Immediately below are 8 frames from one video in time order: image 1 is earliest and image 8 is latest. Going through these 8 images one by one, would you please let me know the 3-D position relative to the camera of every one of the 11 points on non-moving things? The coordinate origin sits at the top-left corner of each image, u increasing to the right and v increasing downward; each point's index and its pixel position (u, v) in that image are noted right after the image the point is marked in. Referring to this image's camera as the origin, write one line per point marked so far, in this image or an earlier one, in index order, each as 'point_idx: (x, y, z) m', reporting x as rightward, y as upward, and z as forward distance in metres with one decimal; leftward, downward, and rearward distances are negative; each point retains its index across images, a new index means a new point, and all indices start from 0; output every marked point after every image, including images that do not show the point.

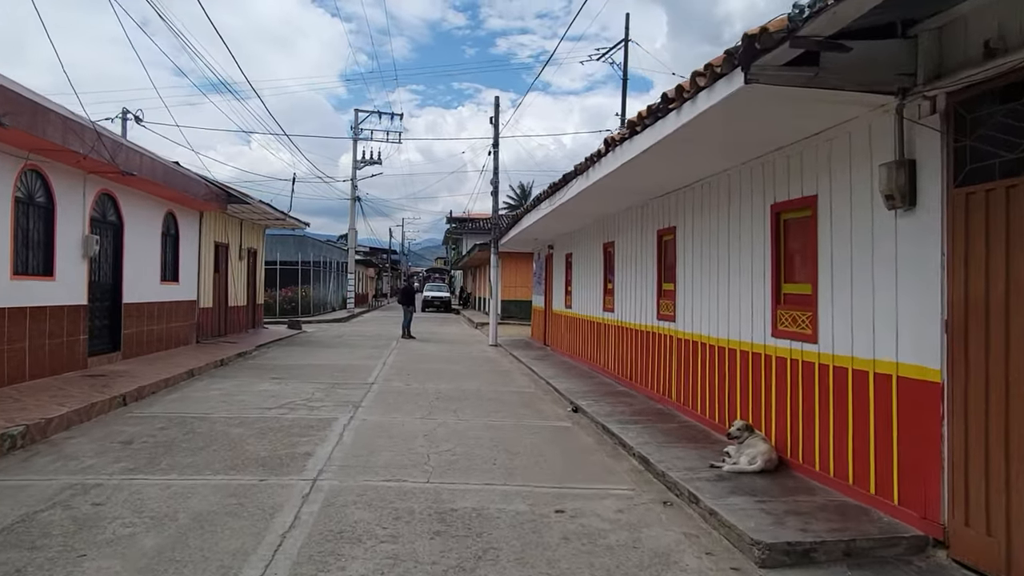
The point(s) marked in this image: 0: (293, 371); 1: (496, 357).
0: (-3.8, -1.5, +12.9) m
1: (-0.4, -1.6, +17.3) m
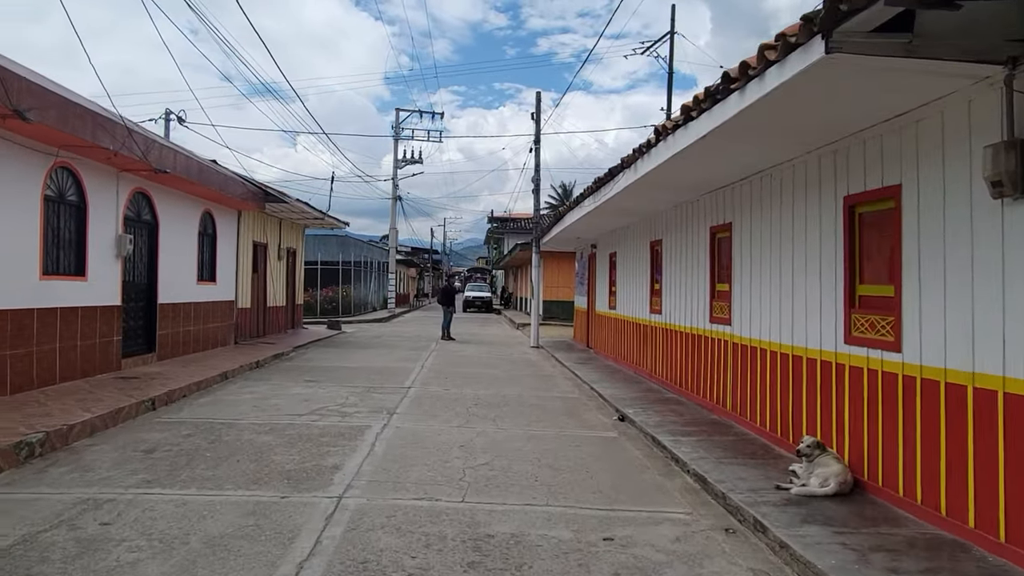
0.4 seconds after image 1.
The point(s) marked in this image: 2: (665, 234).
0: (-3.1, -1.5, +12.6) m
1: (+0.6, -1.6, +16.8) m
2: (+2.4, +0.9, +11.6) m
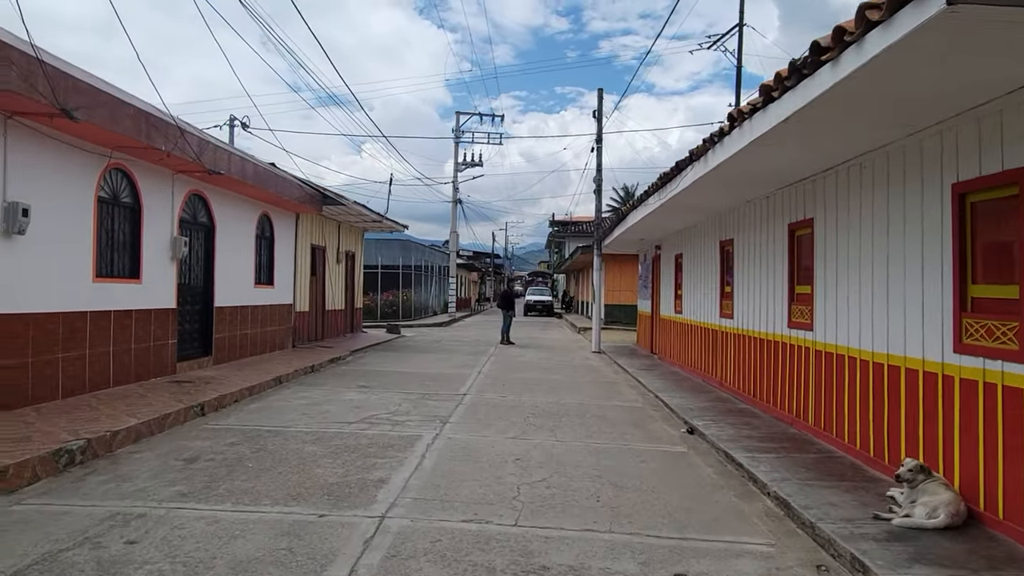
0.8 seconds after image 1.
0: (-2.1, -1.5, +12.2) m
1: (+1.9, -1.7, +16.1) m
2: (+3.3, +0.8, +10.9) m
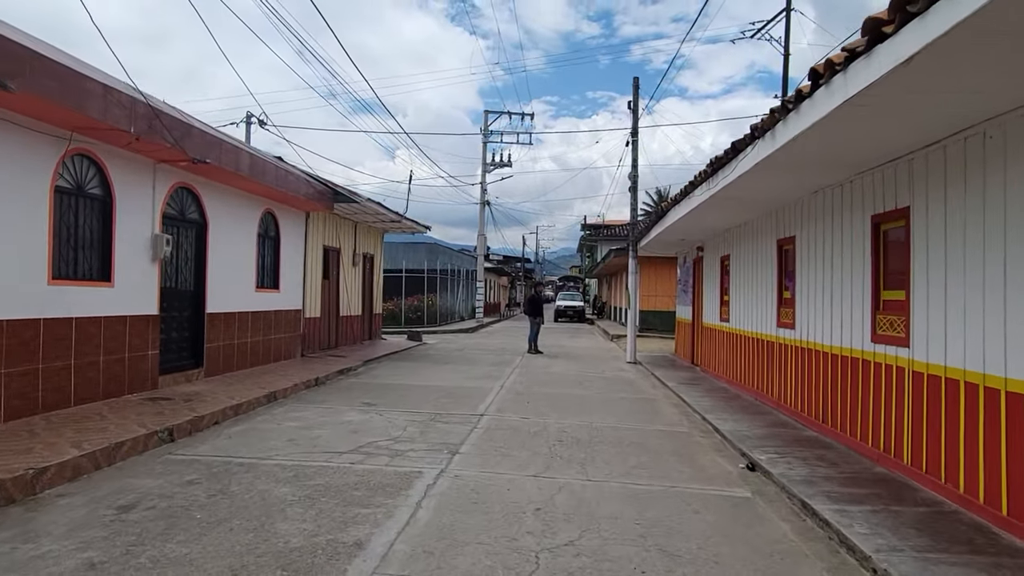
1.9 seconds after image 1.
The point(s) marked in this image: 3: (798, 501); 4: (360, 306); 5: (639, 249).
0: (-1.7, -1.6, +10.9) m
1: (+2.4, -1.8, +14.6) m
2: (+3.6, +0.7, +9.3) m
3: (+2.2, -1.6, +5.8) m
4: (-3.8, -0.5, +18.6) m
5: (+3.2, +1.0, +18.8) m
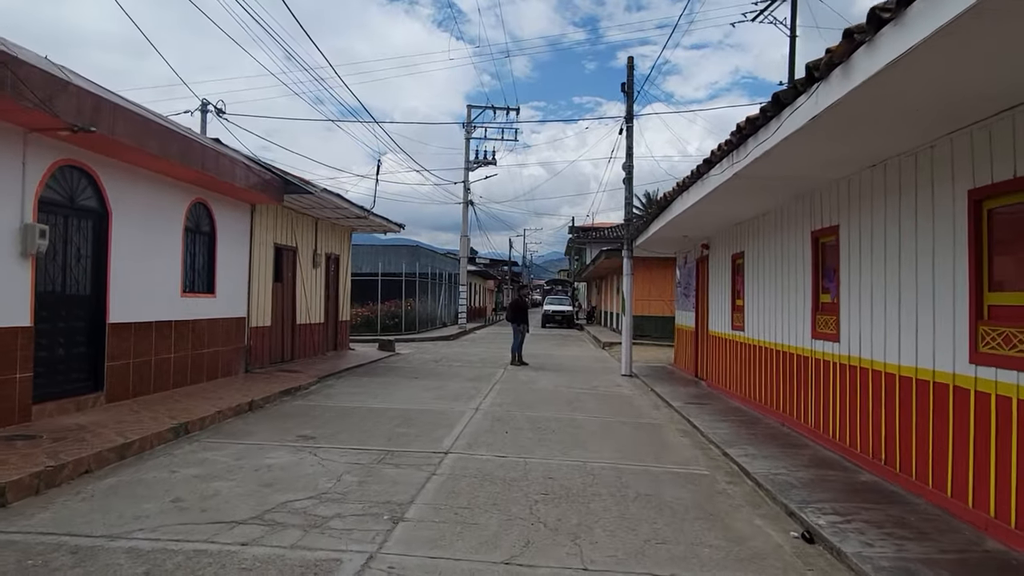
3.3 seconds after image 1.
0: (-2.0, -1.6, +8.9) m
1: (+2.1, -1.8, +12.7) m
2: (+3.3, +0.7, +7.4) m
3: (+2.0, -1.6, +3.8) m
4: (-4.2, -0.6, +16.5) m
5: (+2.8, +0.9, +16.9) m
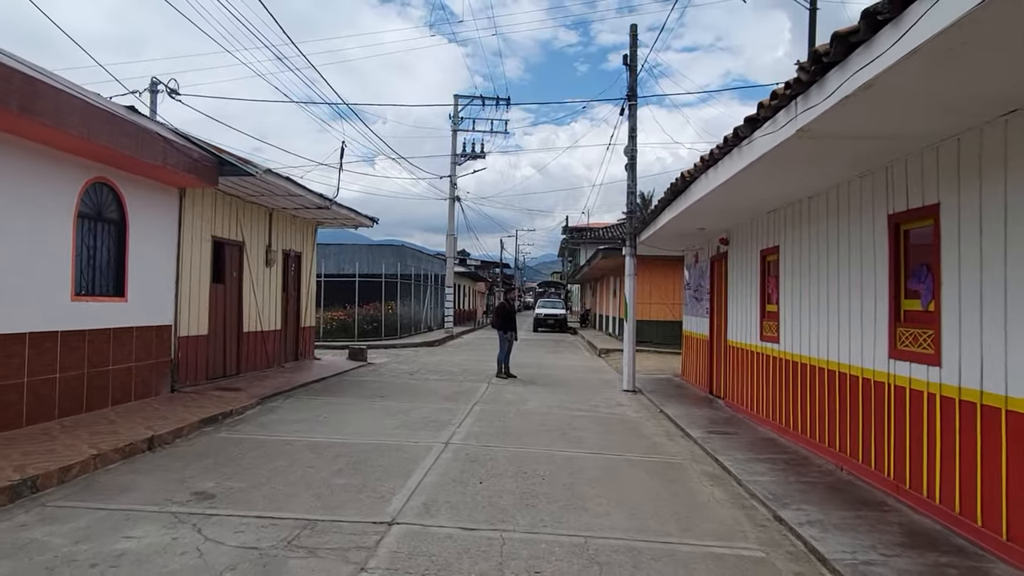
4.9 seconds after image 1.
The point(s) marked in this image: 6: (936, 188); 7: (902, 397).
0: (-2.2, -1.6, +6.7) m
1: (+1.8, -1.9, +10.6) m
2: (+3.1, +0.7, +5.3) m
3: (+1.8, -1.7, +1.7) m
4: (-4.5, -0.6, +14.4) m
5: (+2.5, +0.9, +14.8) m
6: (+3.2, +0.8, +5.6) m
7: (+3.1, -0.9, +6.0) m
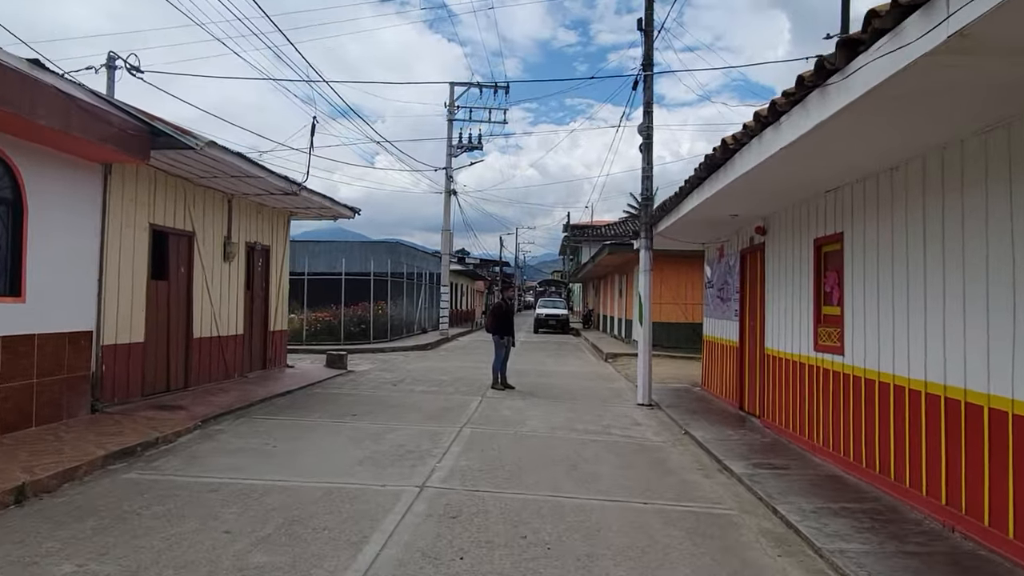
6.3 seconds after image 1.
0: (-2.3, -1.6, +4.9) m
1: (+1.8, -1.8, +8.7) m
2: (+3.1, +0.7, +3.4) m
3: (+1.8, -1.6, -0.2) m
4: (-4.6, -0.6, +12.5) m
5: (+2.5, +0.9, +12.9) m
6: (+3.1, +0.8, +3.7) m
7: (+3.1, -0.9, +4.2) m
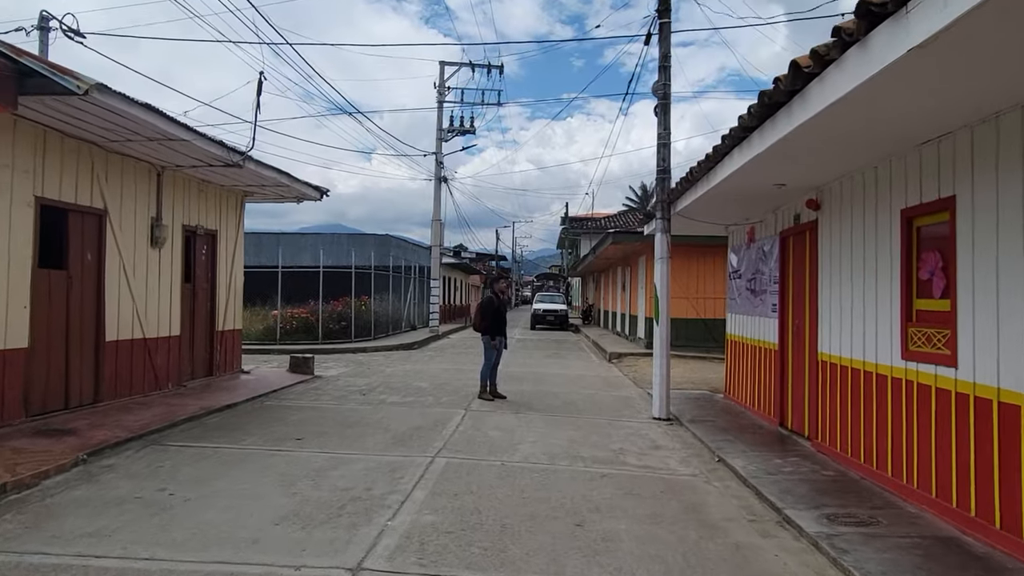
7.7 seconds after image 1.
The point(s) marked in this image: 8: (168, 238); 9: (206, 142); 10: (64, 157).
0: (-2.4, -1.5, +2.8) m
1: (+1.7, -1.7, +6.7) m
2: (+3.0, +0.8, +1.4) m
3: (+1.7, -1.6, -2.2) m
4: (-4.7, -0.4, +10.4) m
5: (+2.3, +1.0, +10.9) m
6: (+3.0, +0.9, +1.7) m
7: (+3.0, -0.8, +2.1) m
8: (-4.7, +0.7, +10.1) m
9: (-3.7, +1.8, +9.0) m
10: (-4.8, +1.4, +8.0) m
